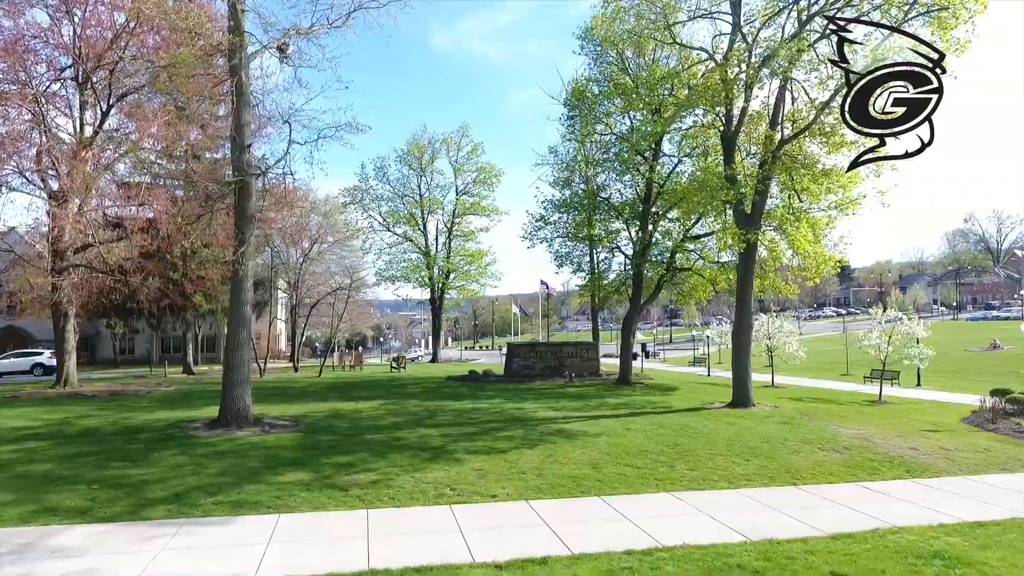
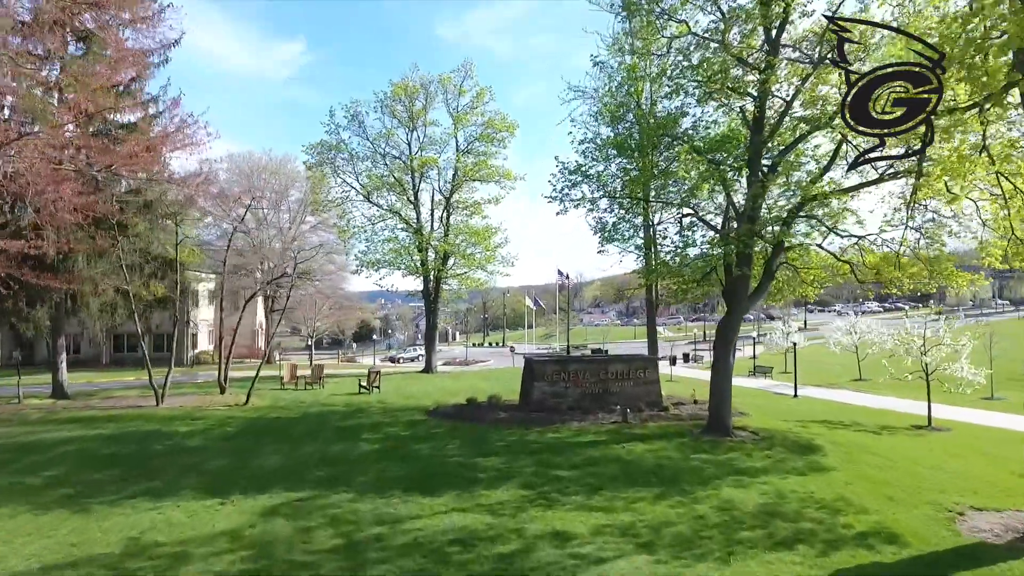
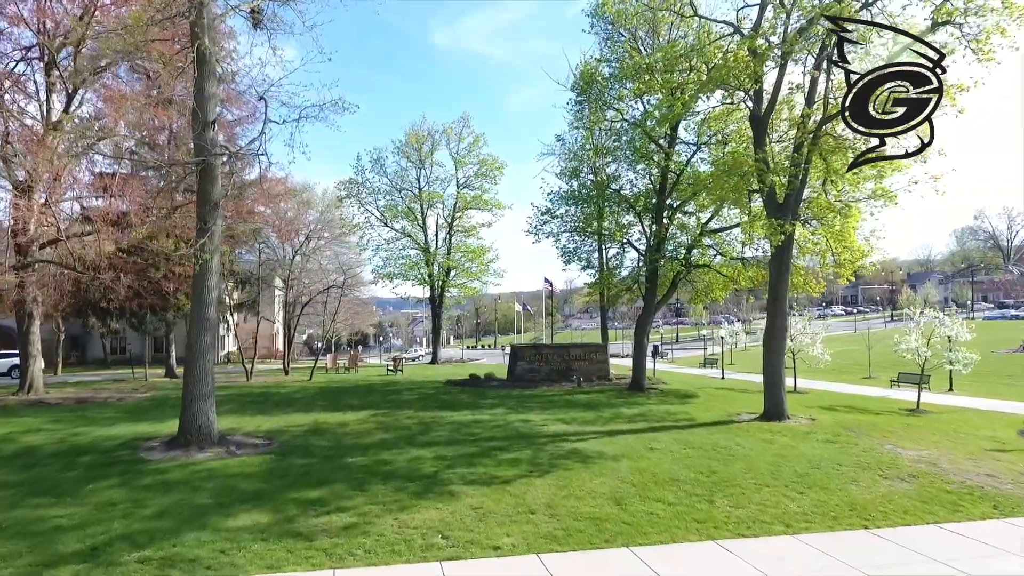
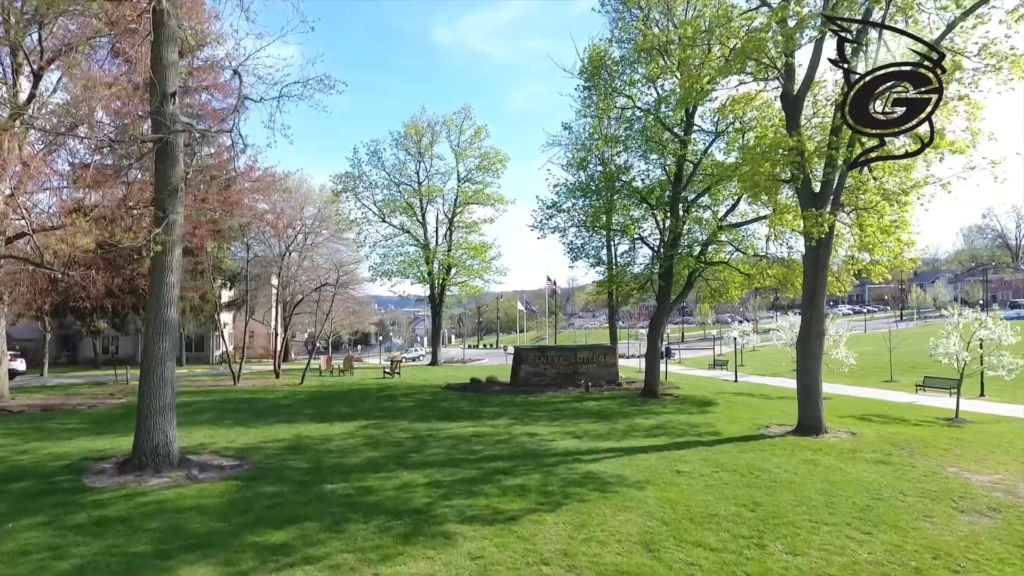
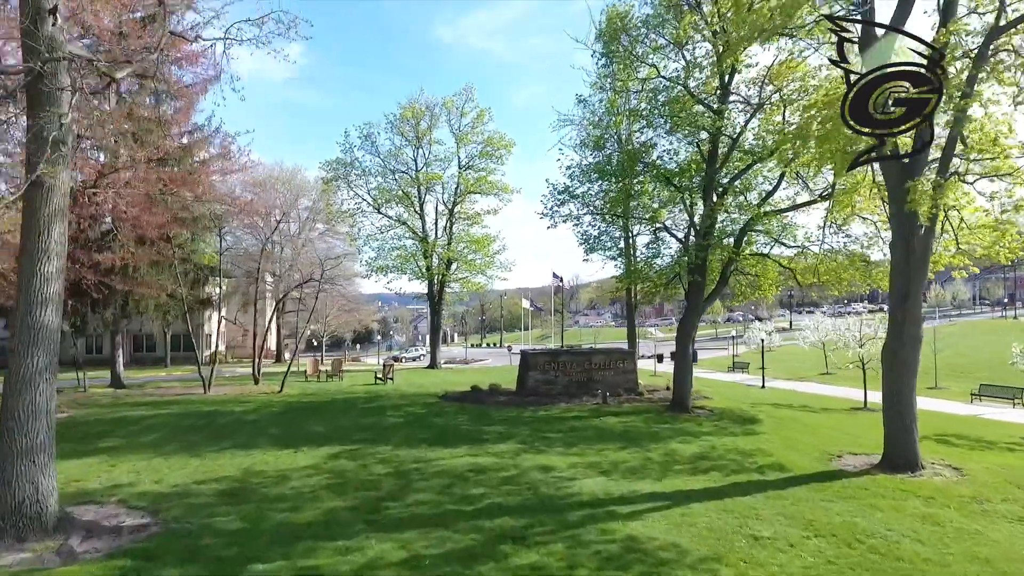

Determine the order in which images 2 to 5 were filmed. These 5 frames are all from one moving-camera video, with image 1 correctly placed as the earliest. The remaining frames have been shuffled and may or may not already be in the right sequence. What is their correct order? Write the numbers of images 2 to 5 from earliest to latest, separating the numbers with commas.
3, 4, 5, 2
